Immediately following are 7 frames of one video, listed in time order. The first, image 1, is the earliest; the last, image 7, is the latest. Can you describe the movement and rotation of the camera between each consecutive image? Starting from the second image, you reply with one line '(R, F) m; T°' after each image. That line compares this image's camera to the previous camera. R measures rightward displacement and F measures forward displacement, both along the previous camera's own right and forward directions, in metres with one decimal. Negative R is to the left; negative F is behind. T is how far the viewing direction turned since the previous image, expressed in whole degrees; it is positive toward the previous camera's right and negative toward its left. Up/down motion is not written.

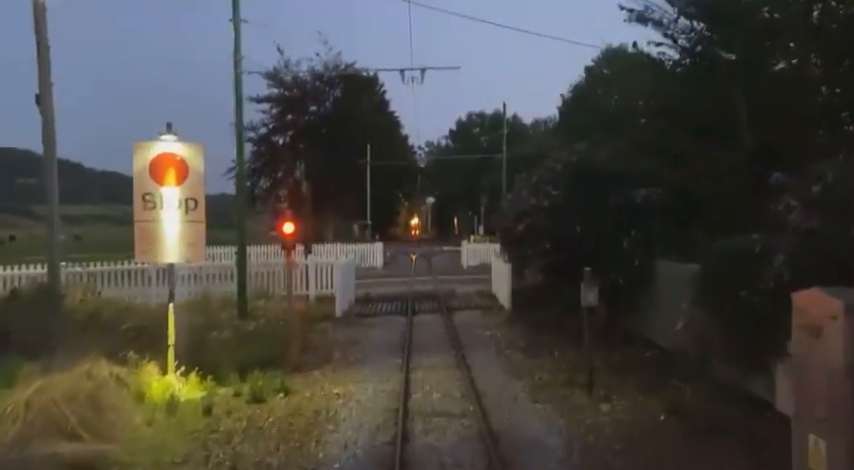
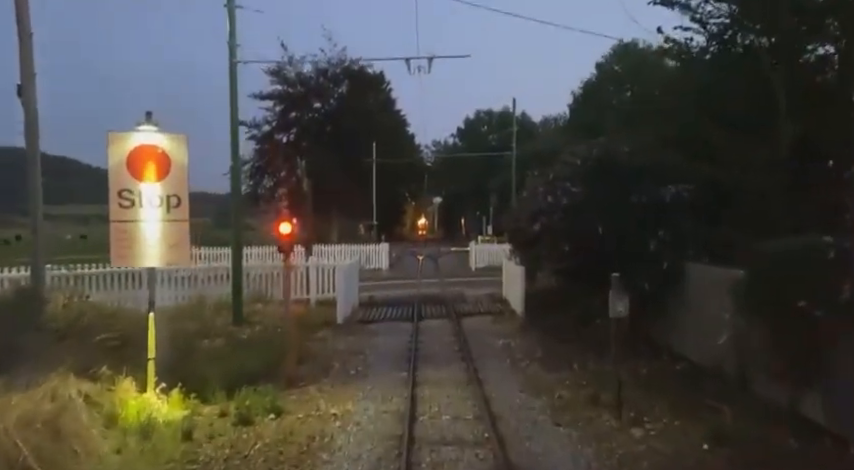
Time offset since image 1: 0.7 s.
(0.0, +1.2) m; -1°
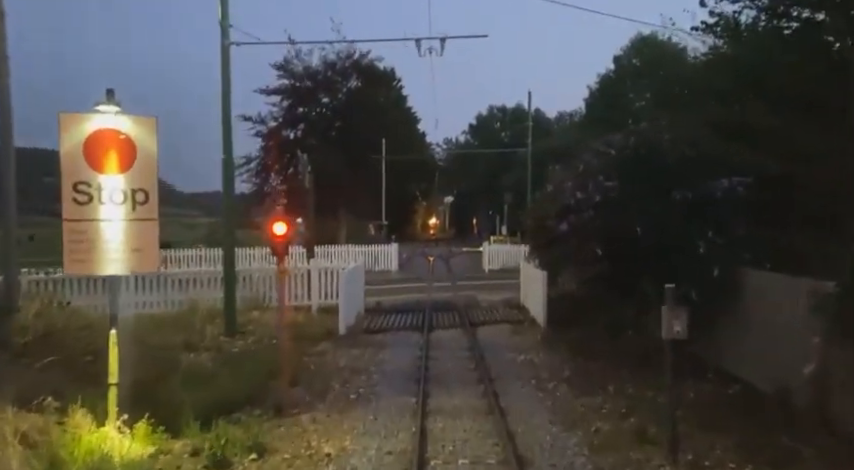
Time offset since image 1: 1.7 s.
(0.0, +1.6) m; -1°
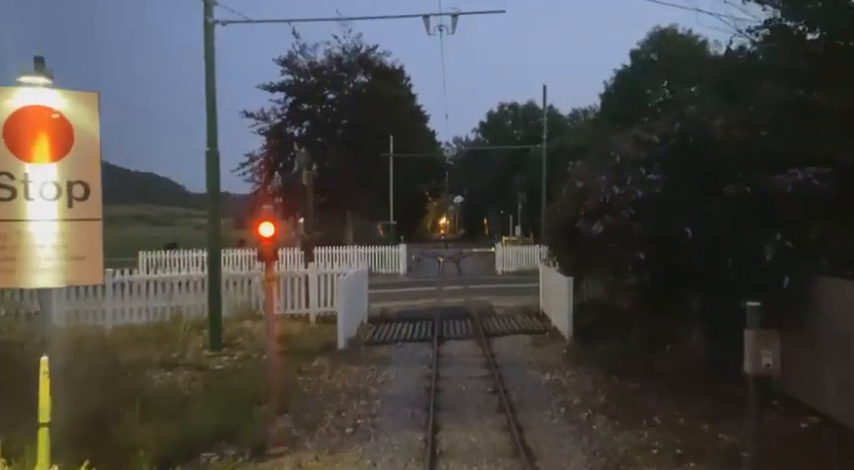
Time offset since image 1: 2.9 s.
(0.0, +1.8) m; -1°
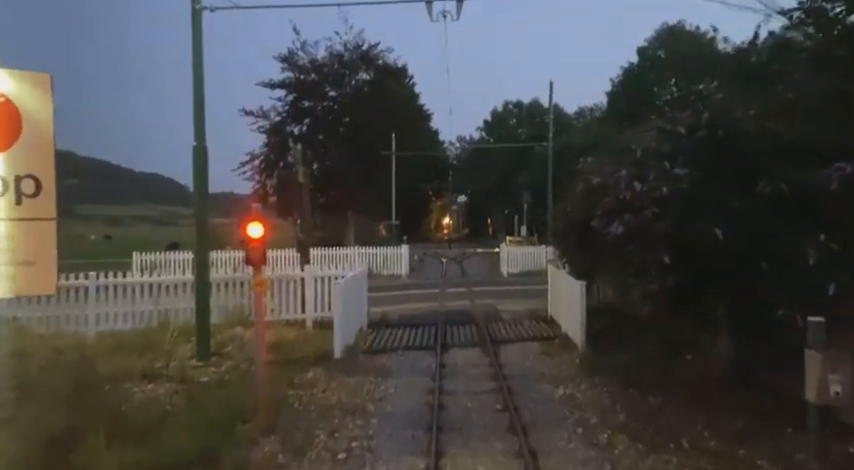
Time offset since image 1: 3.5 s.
(0.0, +0.9) m; 0°
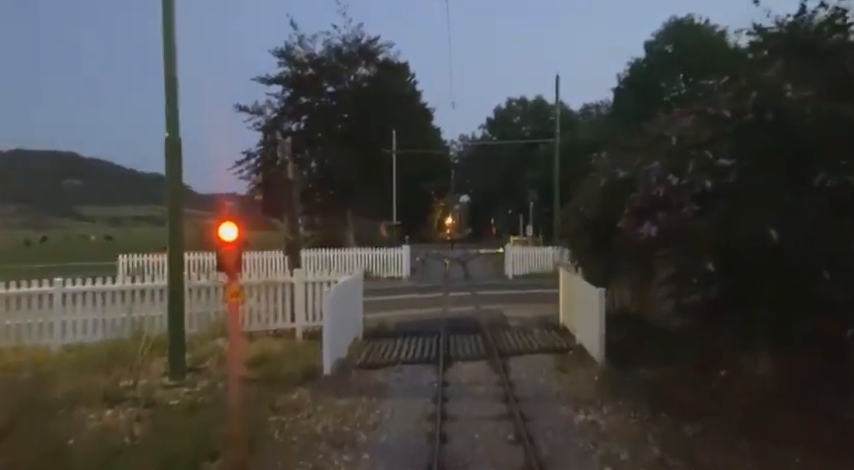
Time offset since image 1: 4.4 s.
(0.0, +1.4) m; 0°
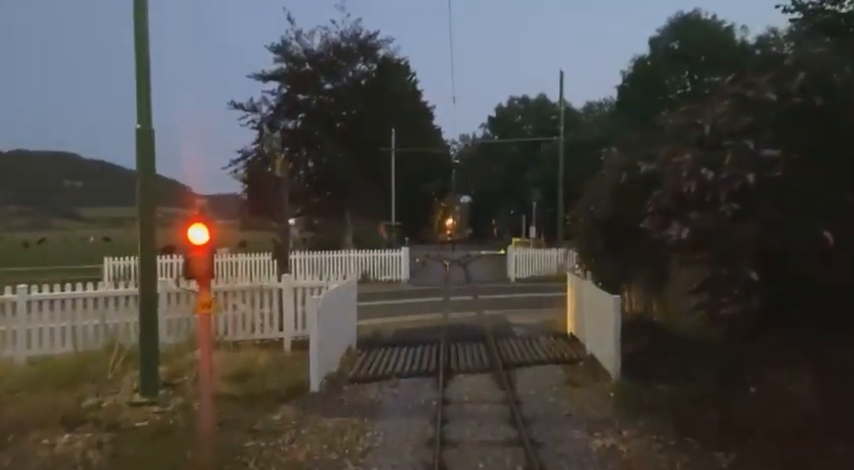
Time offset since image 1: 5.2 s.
(0.0, +1.1) m; 0°
